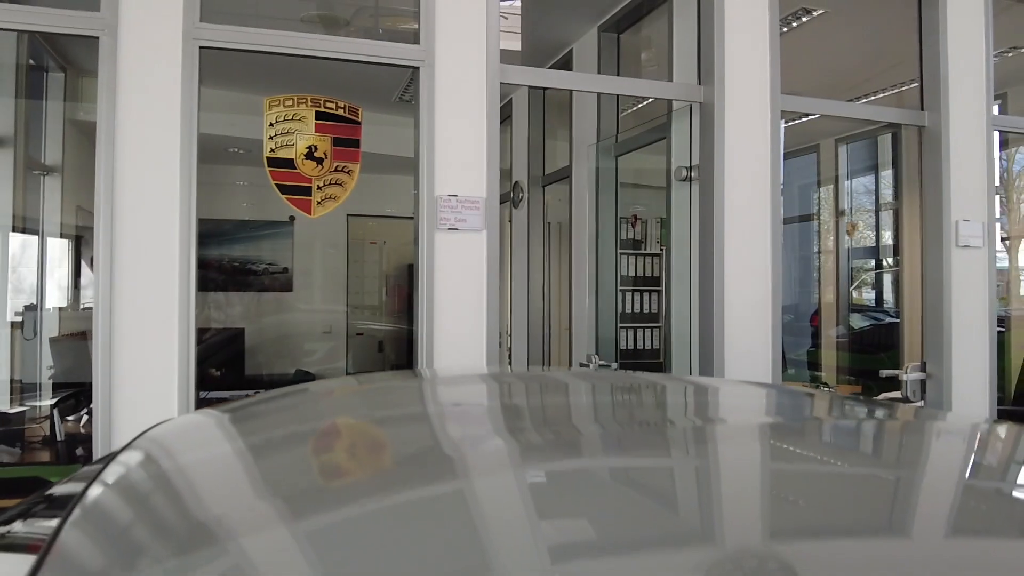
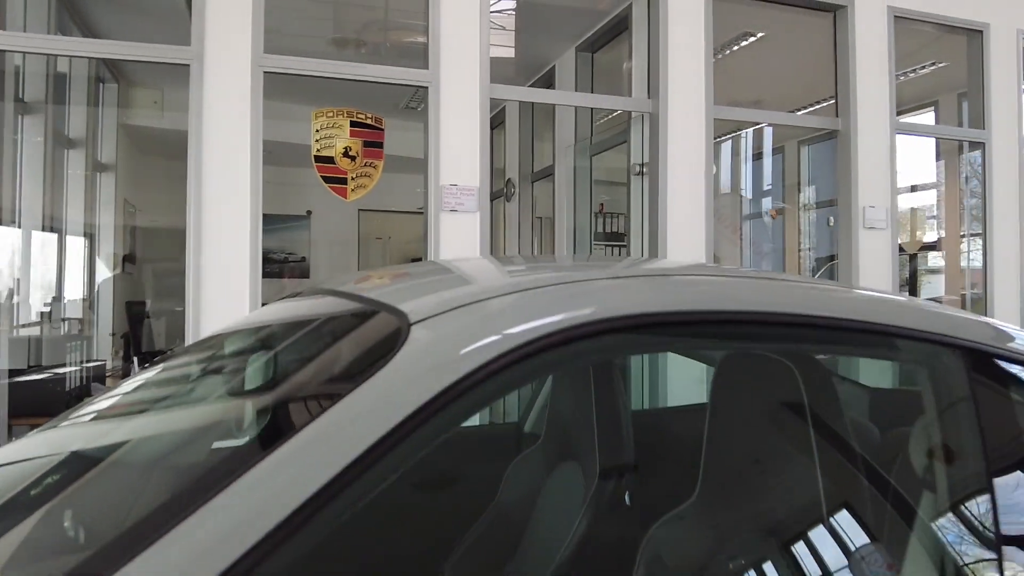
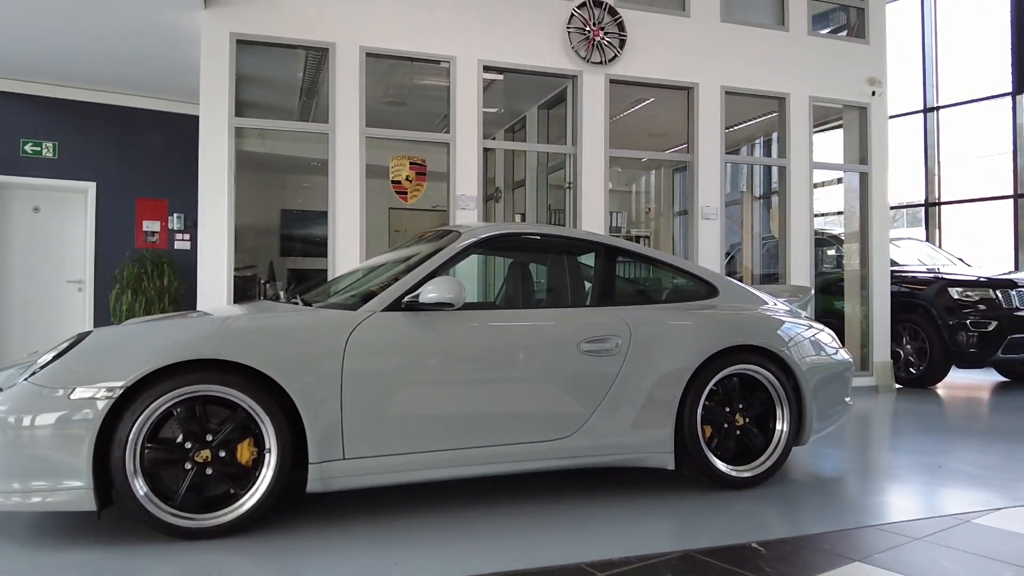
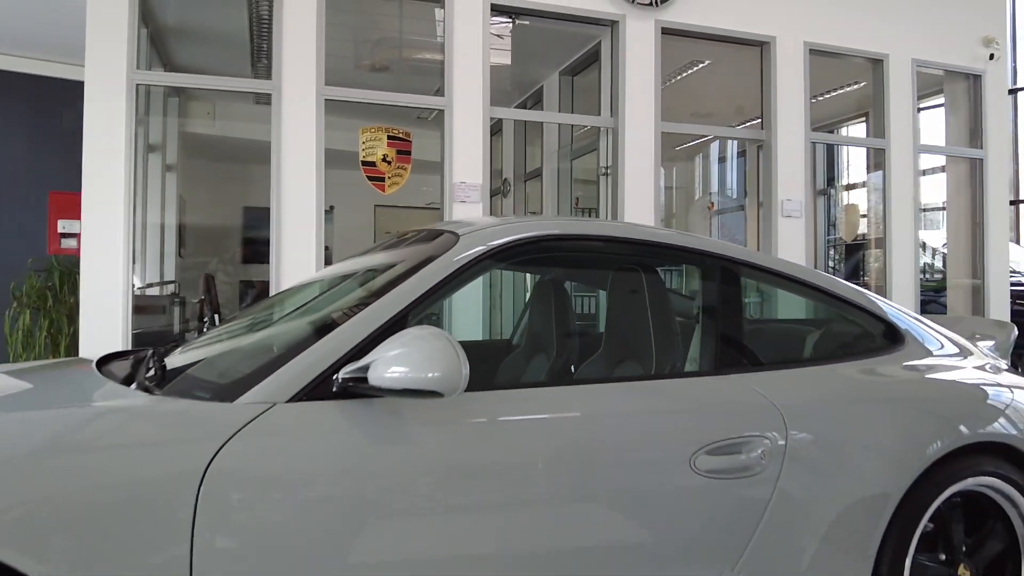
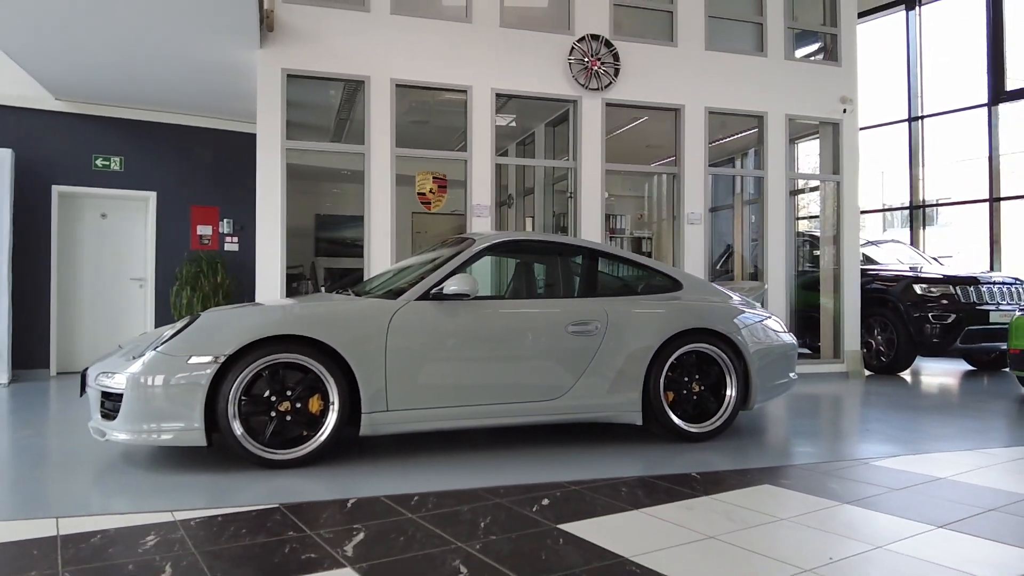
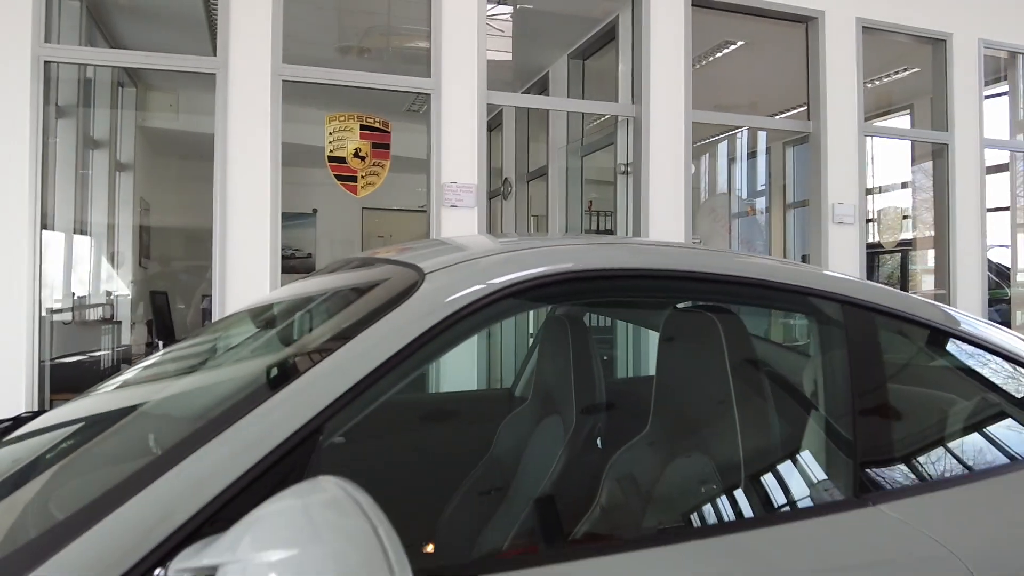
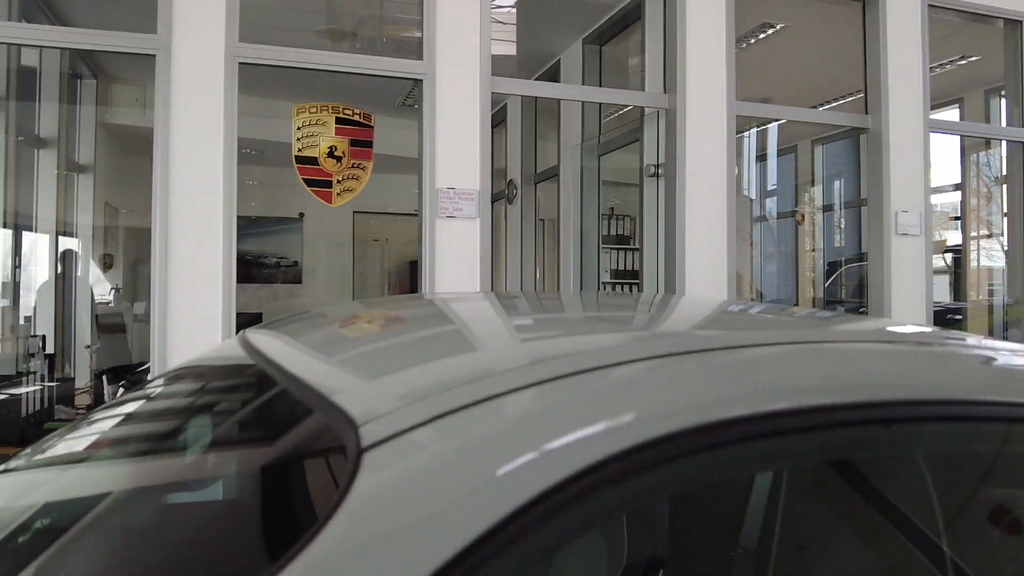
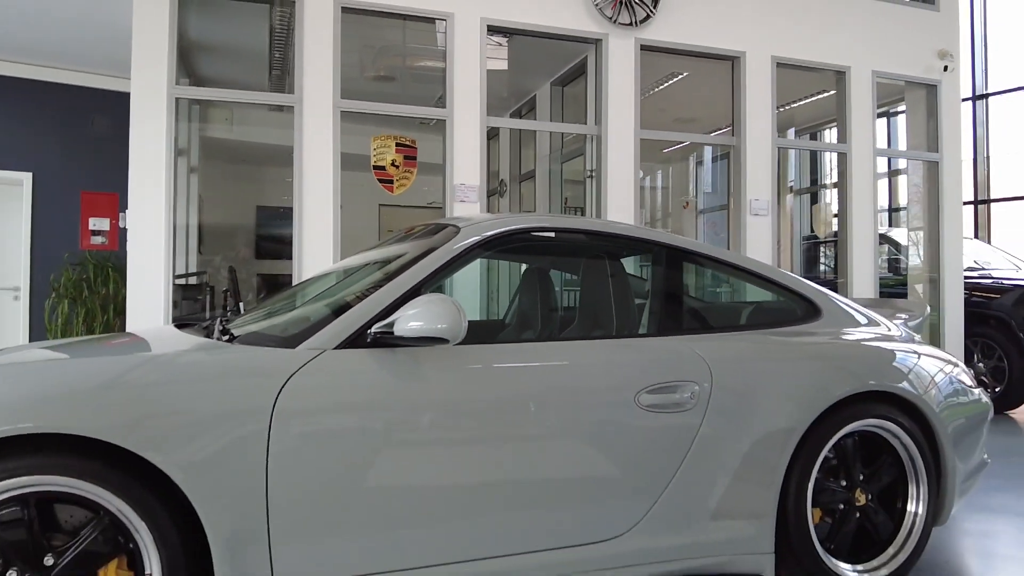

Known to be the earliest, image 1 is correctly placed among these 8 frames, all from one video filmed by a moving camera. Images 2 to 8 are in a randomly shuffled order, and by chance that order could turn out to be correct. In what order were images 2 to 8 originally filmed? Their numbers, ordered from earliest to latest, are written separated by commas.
7, 2, 6, 4, 8, 3, 5
